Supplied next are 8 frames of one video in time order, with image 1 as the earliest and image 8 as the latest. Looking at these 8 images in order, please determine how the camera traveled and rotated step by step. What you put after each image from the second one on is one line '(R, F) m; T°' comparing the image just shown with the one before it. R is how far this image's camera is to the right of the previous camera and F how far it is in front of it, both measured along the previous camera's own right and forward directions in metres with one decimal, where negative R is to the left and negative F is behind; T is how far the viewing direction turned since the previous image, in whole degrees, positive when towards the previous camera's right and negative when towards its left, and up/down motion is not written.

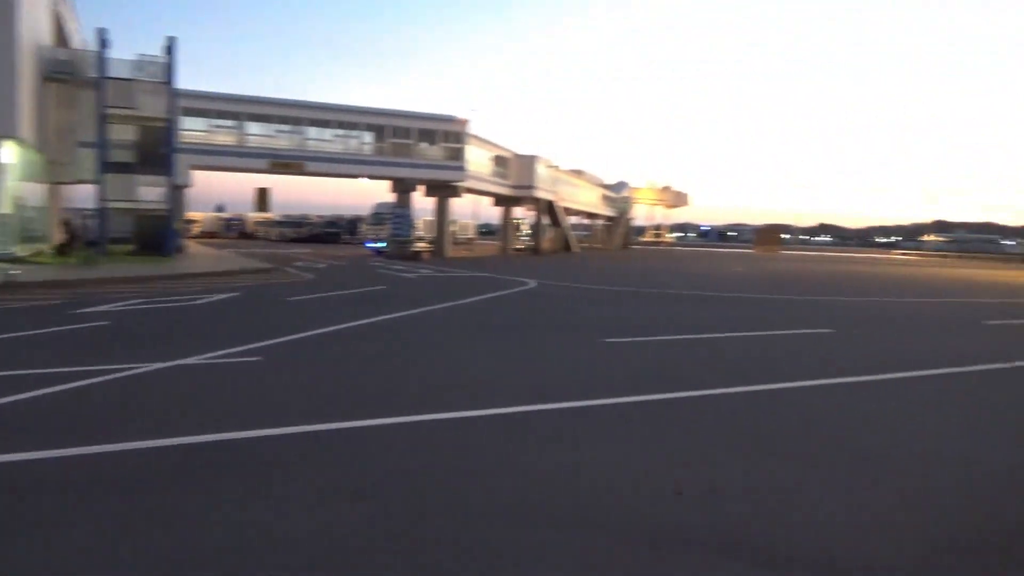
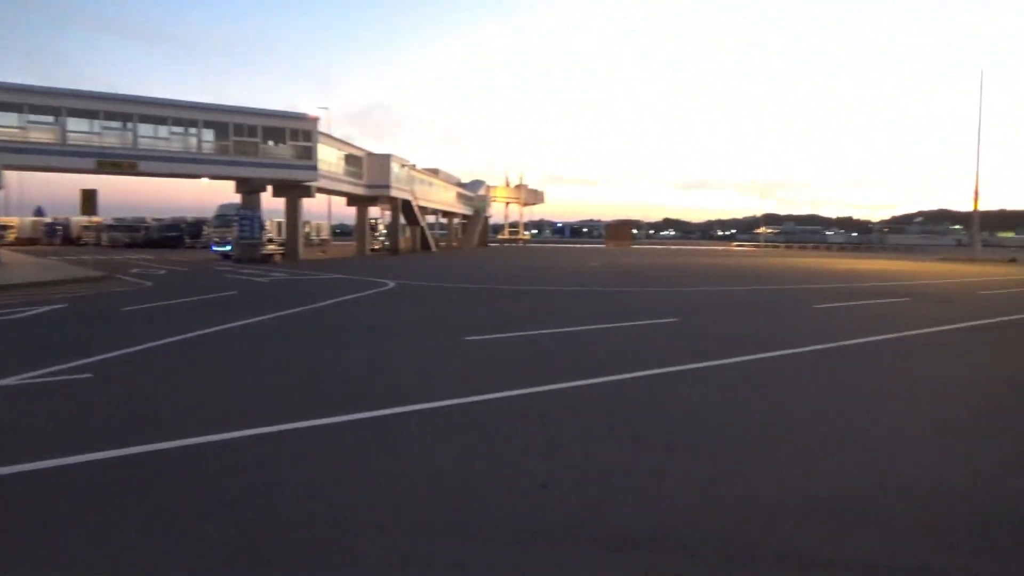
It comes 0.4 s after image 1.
(+0.1, +0.6) m; +10°
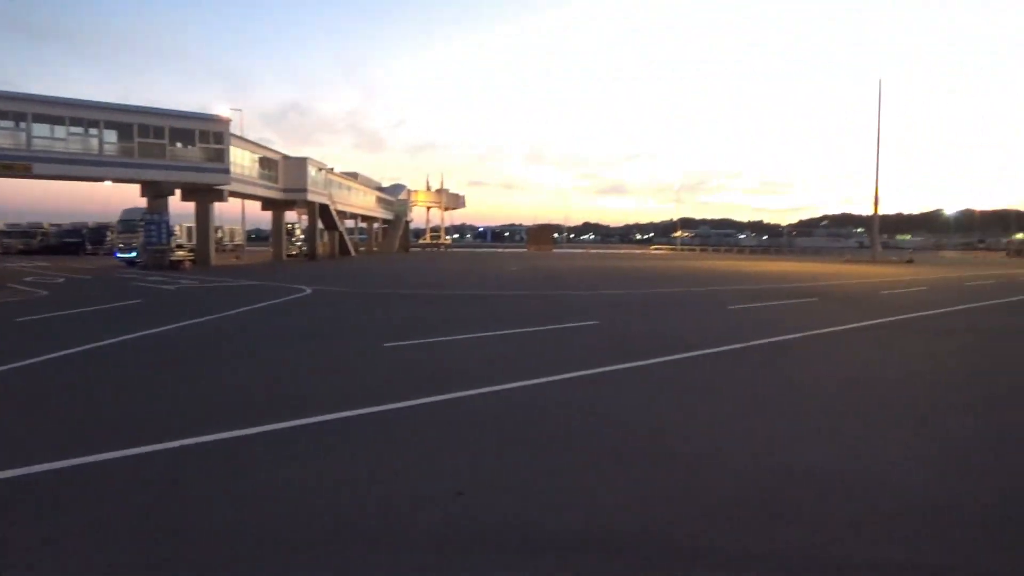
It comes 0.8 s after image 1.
(+0.1, +0.5) m; +5°
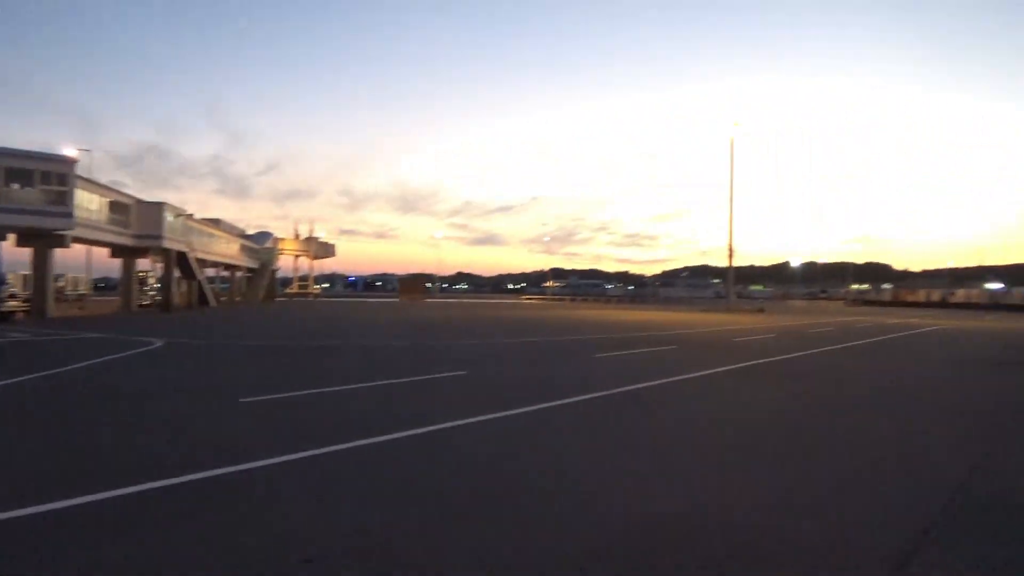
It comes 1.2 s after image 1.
(+0.3, +0.8) m; +9°
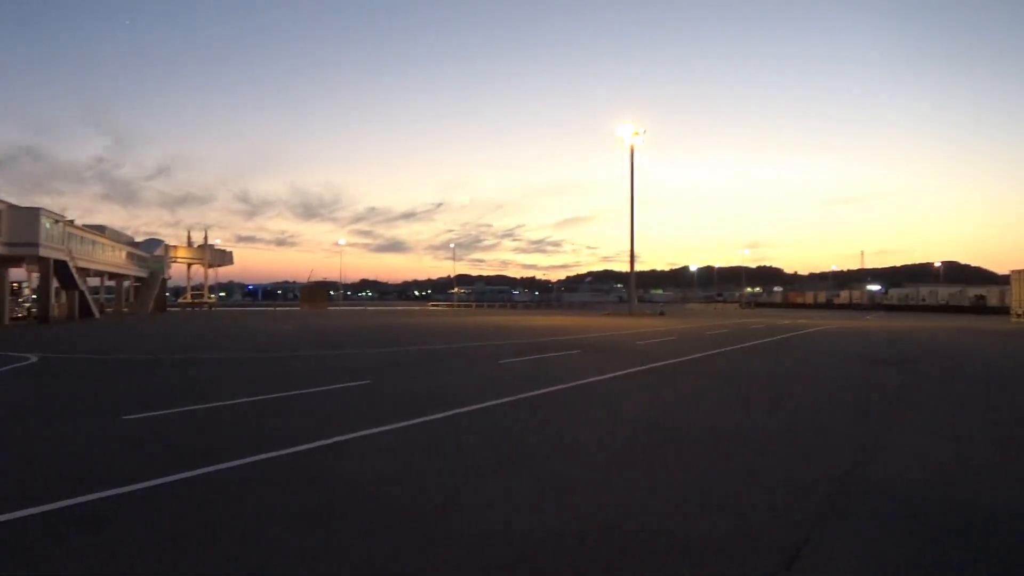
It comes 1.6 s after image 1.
(+0.3, +1.0) m; +6°
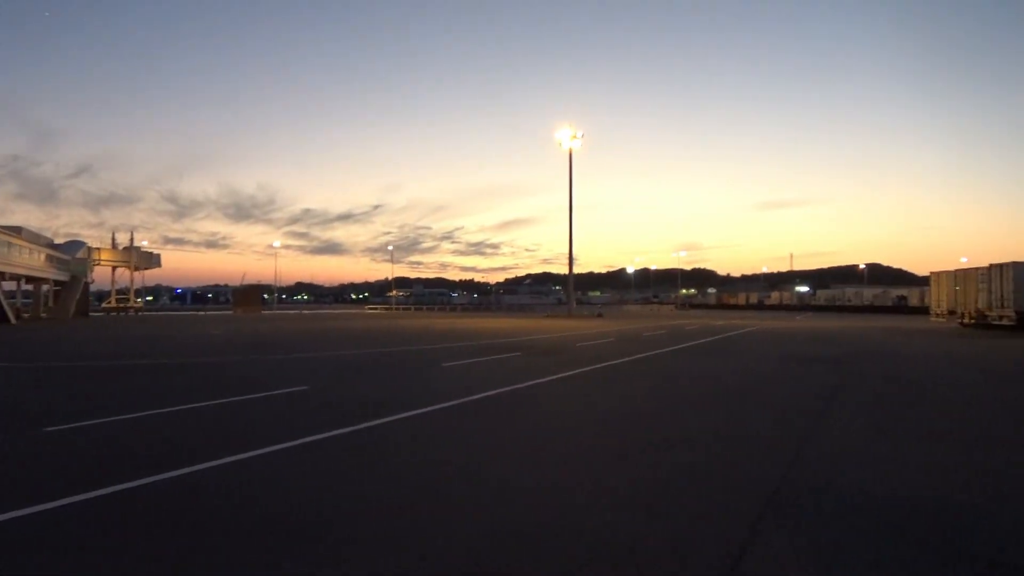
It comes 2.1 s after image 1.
(+0.1, +1.7) m; +4°
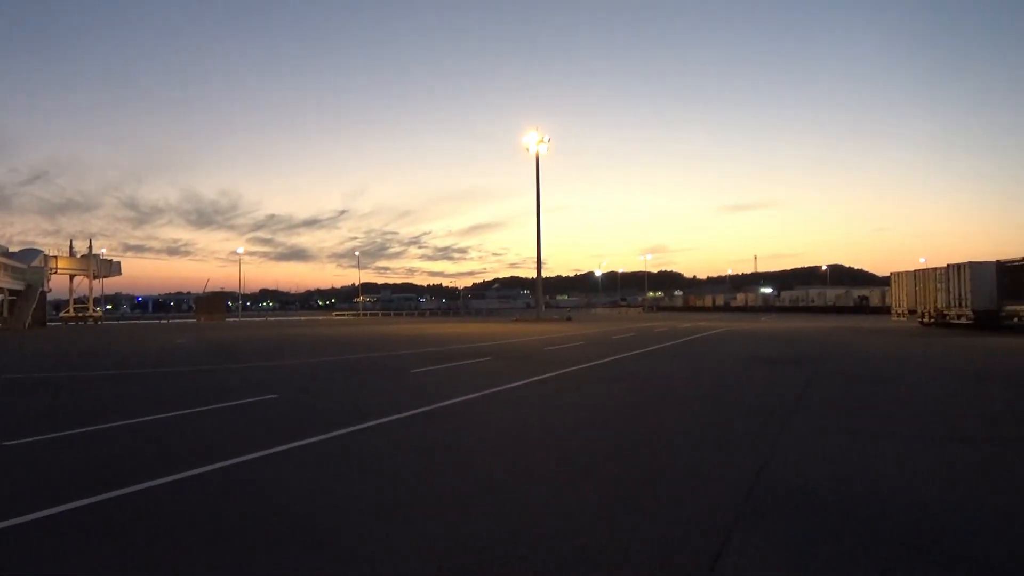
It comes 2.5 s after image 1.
(-0.1, +1.2) m; +2°
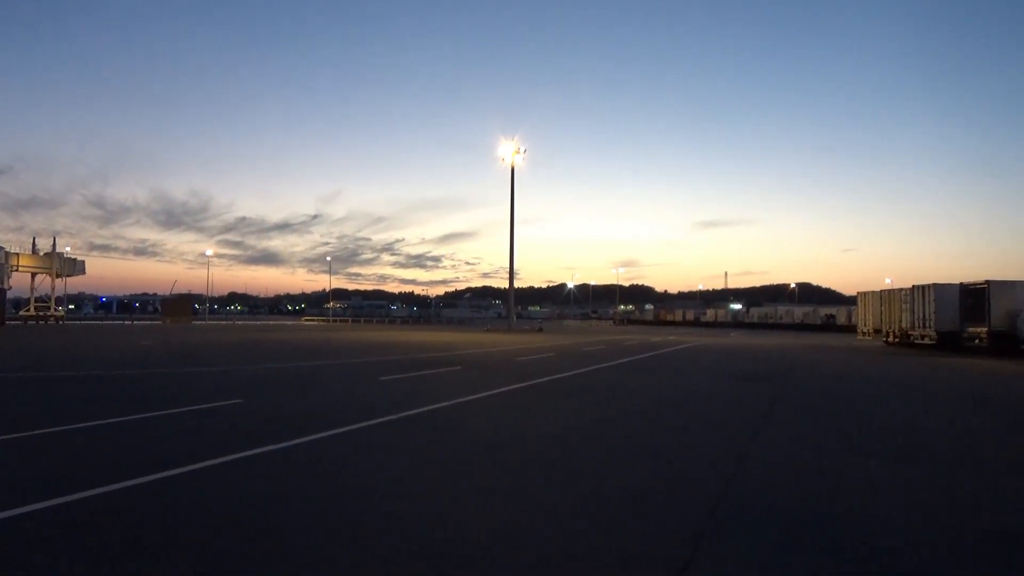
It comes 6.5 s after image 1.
(-0.1, +1.0) m; +2°
